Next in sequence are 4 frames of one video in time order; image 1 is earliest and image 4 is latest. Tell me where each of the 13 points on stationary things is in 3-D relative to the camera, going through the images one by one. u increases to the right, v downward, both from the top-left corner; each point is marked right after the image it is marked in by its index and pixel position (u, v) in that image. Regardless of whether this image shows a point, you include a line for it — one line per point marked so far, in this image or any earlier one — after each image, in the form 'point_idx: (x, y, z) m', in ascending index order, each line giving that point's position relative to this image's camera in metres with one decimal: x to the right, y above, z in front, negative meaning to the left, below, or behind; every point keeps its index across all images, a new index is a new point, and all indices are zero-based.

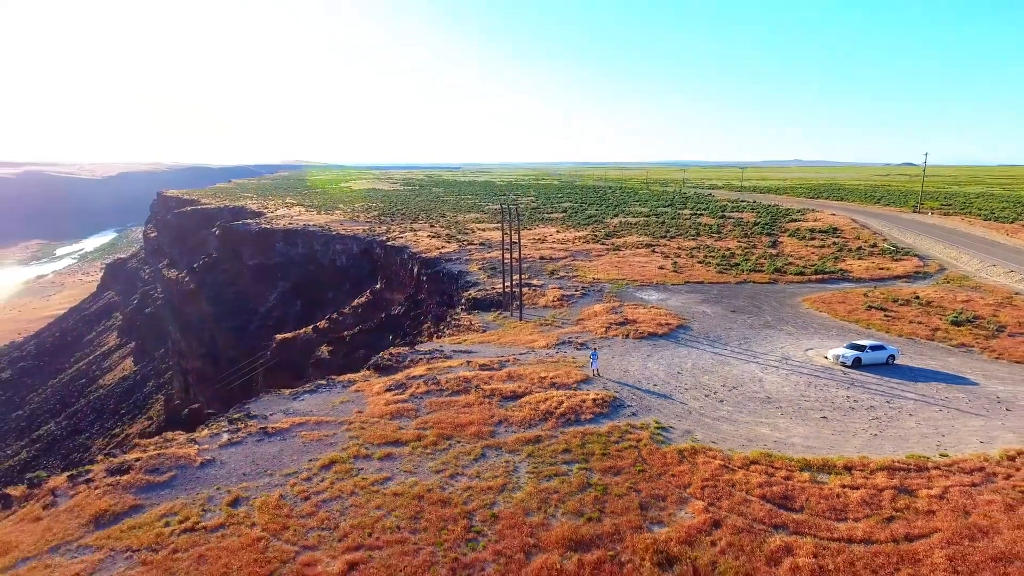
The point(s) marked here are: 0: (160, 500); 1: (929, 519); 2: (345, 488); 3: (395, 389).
0: (-4.4, -2.7, +8.2) m
1: (+4.2, -2.3, +6.5) m
2: (-2.0, -2.4, +8.0) m
3: (-2.2, -1.9, +12.0) m
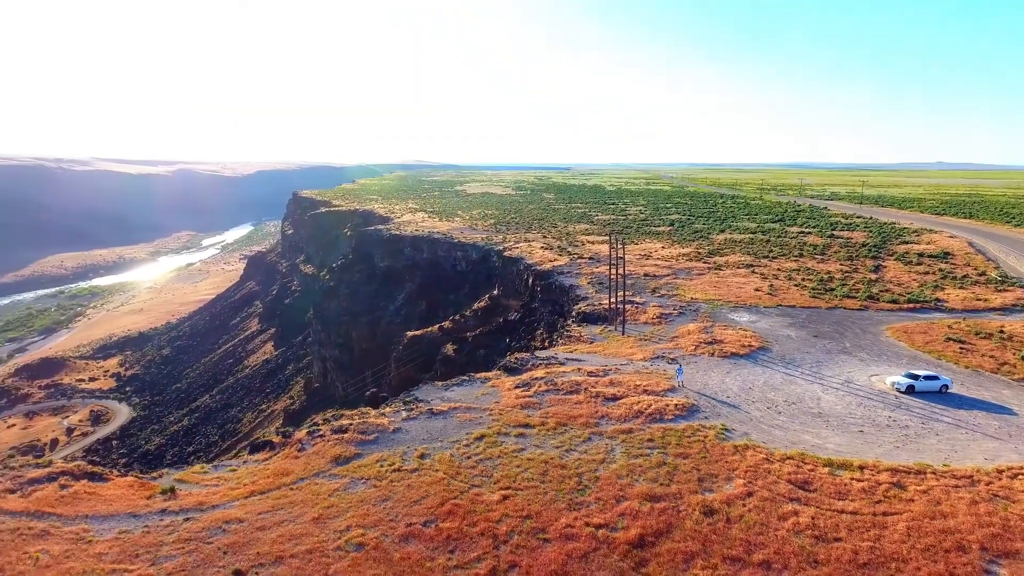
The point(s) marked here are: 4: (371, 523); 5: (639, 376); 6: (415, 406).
0: (-2.6, -3.1, +12.2) m
1: (+5.6, -3.1, +9.2) m
2: (-0.3, -3.0, +11.6) m
3: (+0.3, -2.4, +15.6) m
4: (-2.0, -3.3, +9.2) m
5: (+3.1, -2.2, +15.8) m
6: (-2.2, -2.7, +14.7) m
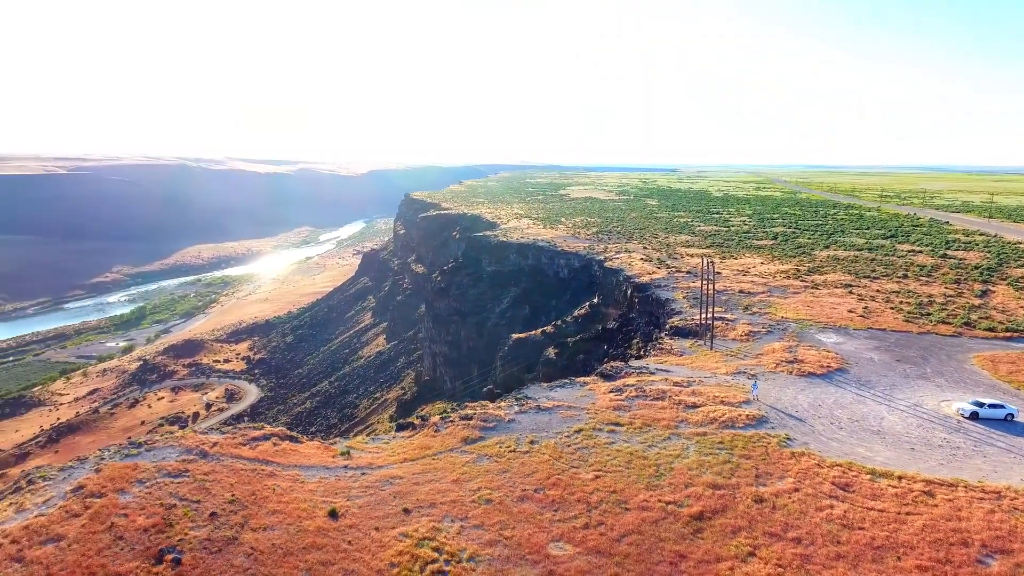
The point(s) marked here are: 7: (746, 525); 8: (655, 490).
0: (-0.5, -3.5, +15.4) m
1: (+7.3, -3.8, +11.2) m
2: (+1.8, -3.5, +14.5) m
3: (+2.9, -2.9, +18.3) m
4: (-0.3, -3.8, +12.3) m
5: (+5.8, -2.8, +18.1) m
6: (+0.4, -3.2, +17.8) m
7: (+3.9, -3.9, +10.7) m
8: (+2.6, -3.8, +11.9) m
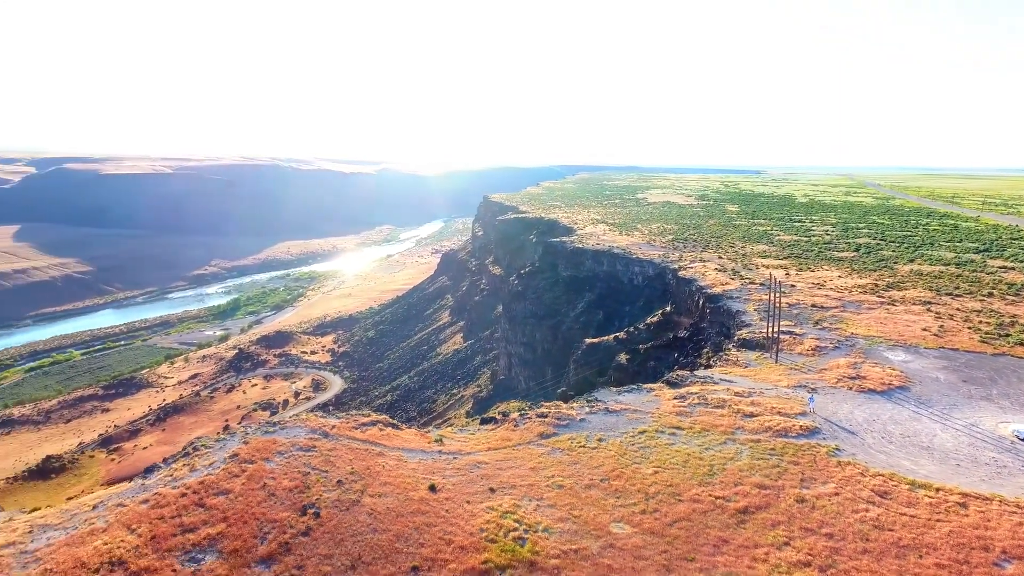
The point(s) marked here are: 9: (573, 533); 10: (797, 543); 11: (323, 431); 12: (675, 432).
0: (+1.4, -3.9, +17.4) m
1: (+8.6, -4.4, +12.4) m
2: (+3.5, -3.9, +16.3) m
3: (+5.2, -3.4, +20.0) m
4: (+1.2, -4.2, +14.4) m
5: (+8.0, -3.4, +19.4) m
6: (+2.5, -3.6, +19.8) m
7: (+5.2, -4.4, +12.3) m
8: (+4.1, -4.2, +13.6) m
9: (+1.1, -4.5, +11.8) m
10: (+5.1, -4.5, +11.5) m
11: (-4.7, -3.5, +16.0) m
12: (+4.3, -3.8, +17.0) m
